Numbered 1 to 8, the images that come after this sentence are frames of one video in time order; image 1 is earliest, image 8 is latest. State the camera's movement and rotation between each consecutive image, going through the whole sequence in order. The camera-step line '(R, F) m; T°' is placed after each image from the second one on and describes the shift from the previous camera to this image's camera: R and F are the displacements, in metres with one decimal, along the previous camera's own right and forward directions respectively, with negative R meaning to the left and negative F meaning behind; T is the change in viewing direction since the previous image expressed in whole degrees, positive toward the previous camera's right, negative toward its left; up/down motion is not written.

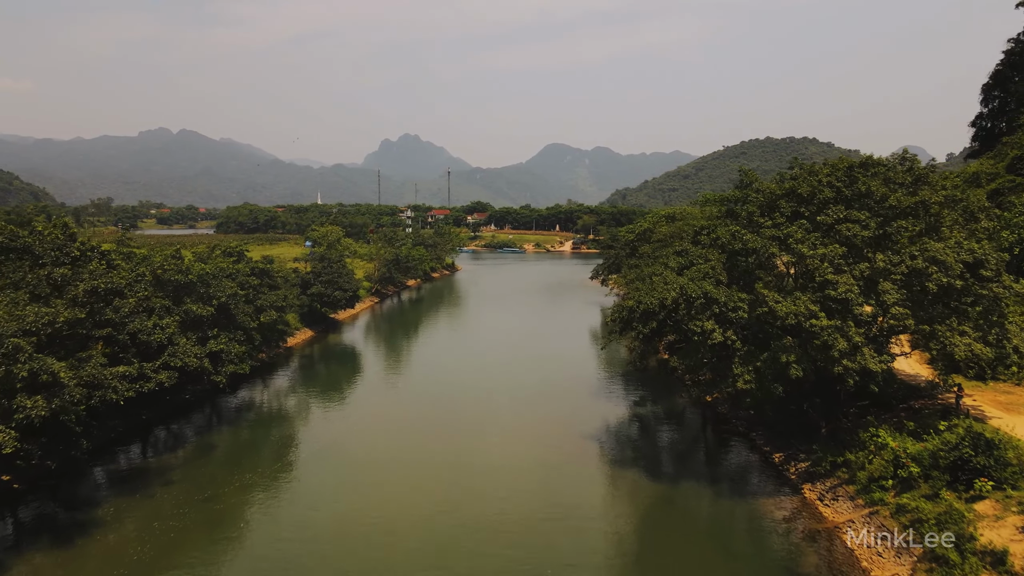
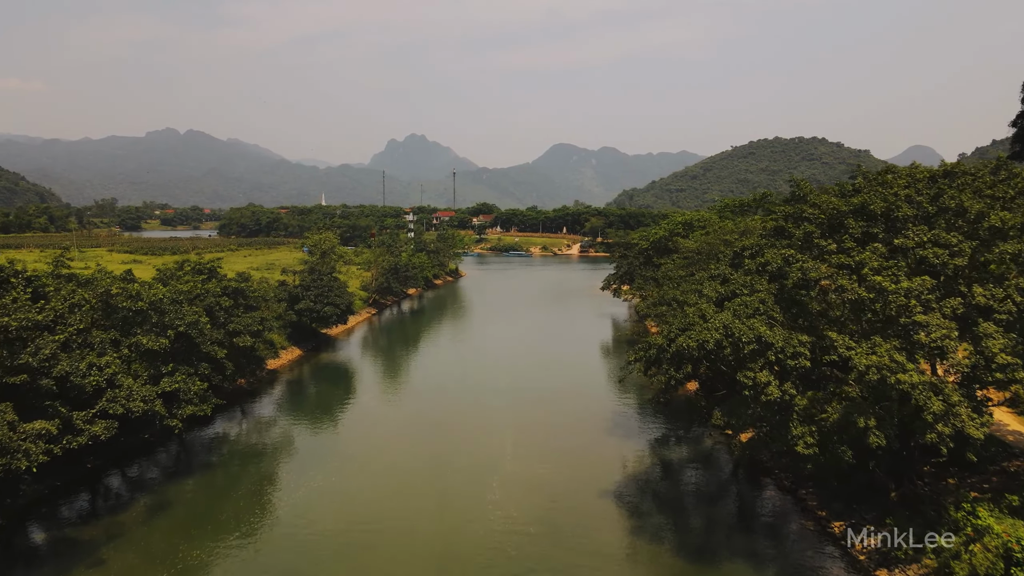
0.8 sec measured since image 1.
(0.0, +3.1) m; -1°
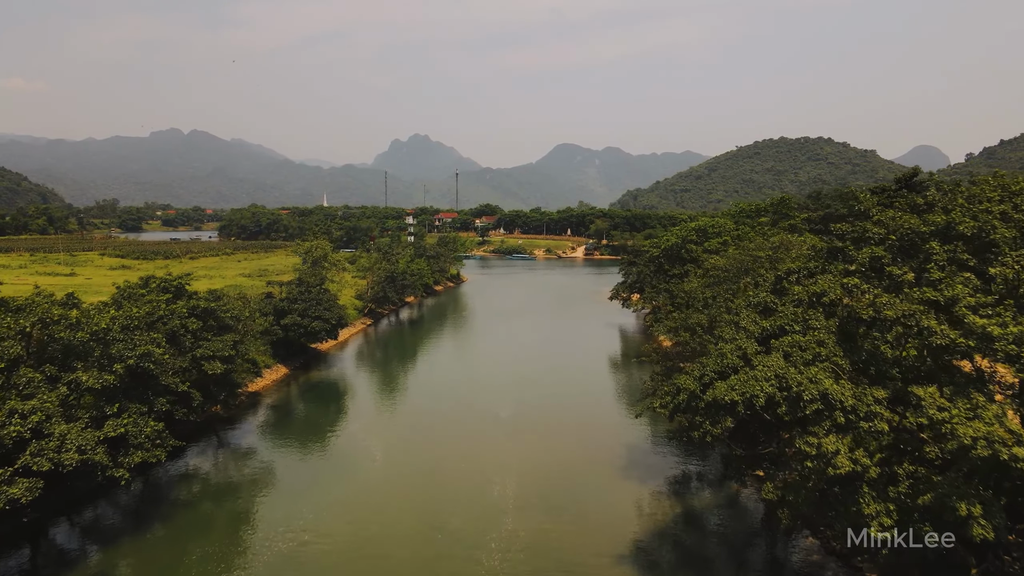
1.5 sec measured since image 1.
(0.0, +2.6) m; 0°
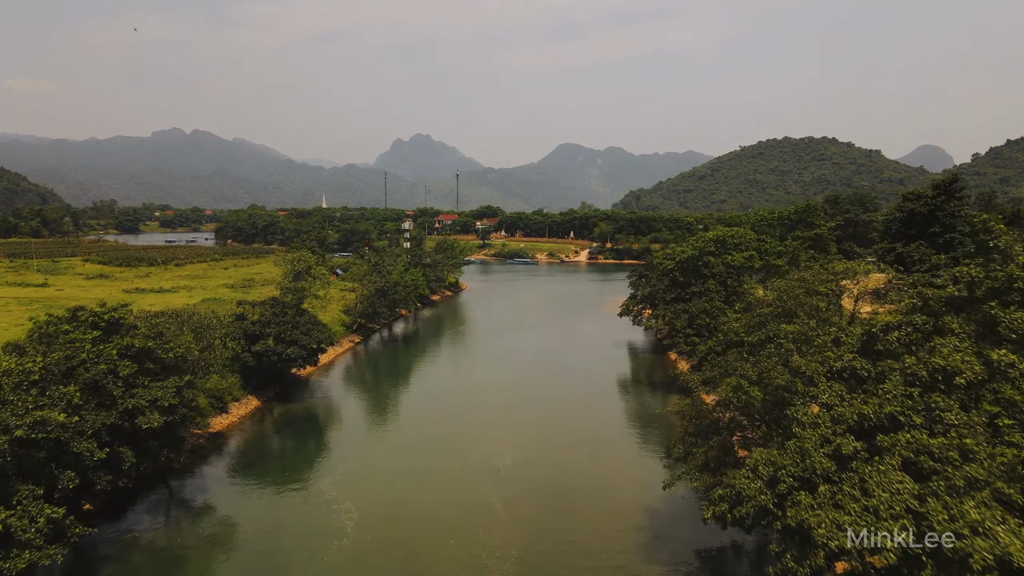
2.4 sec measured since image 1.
(+0.1, +3.6) m; 0°
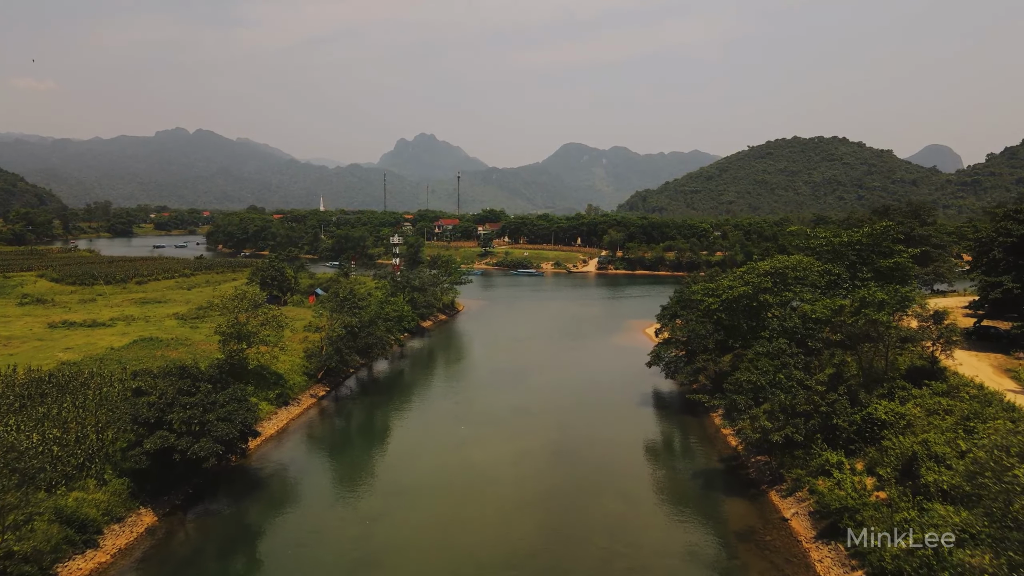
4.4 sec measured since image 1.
(+0.1, +8.3) m; 0°
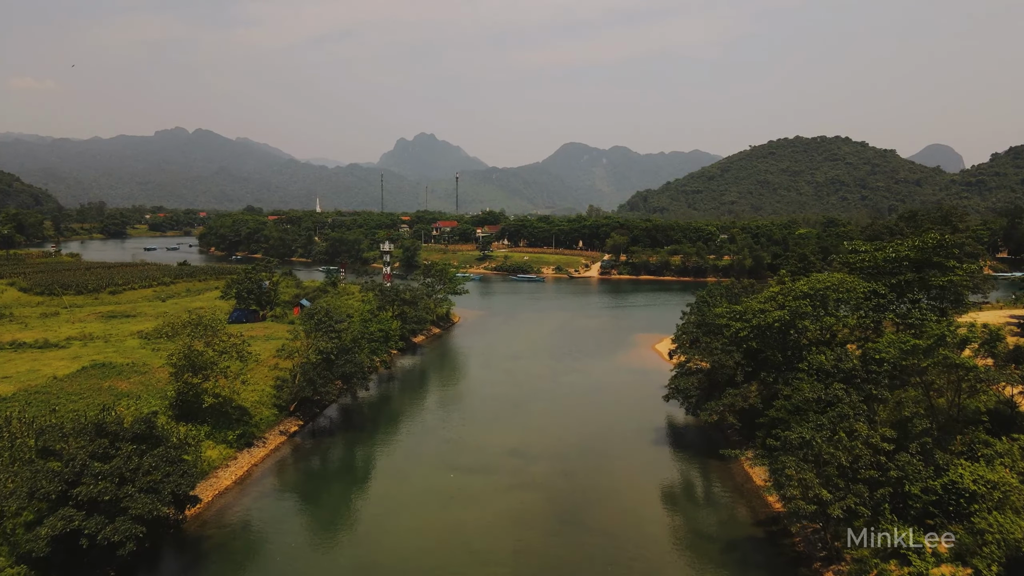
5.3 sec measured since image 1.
(+0.1, +4.1) m; 0°
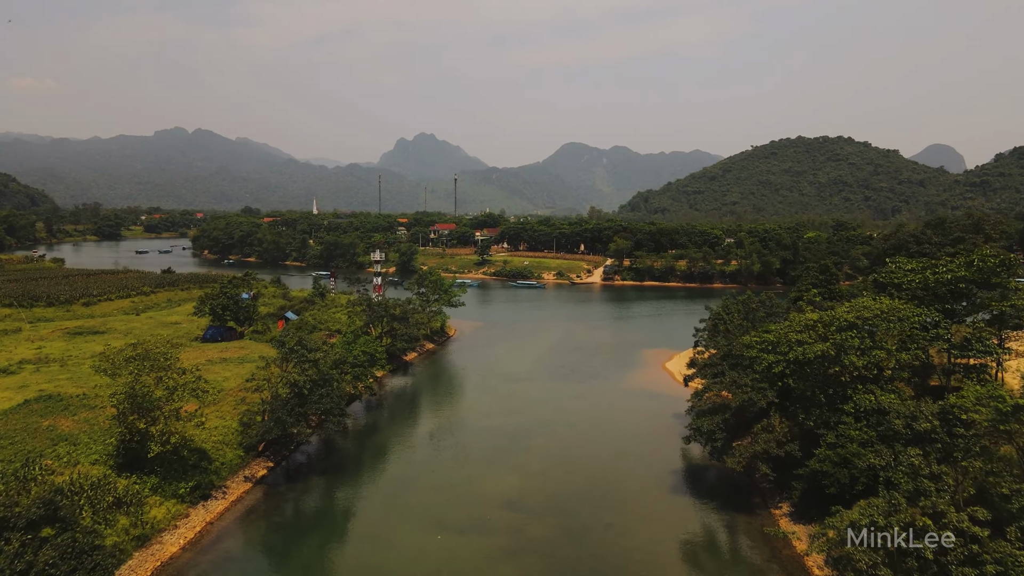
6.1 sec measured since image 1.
(+0.1, +3.6) m; 0°
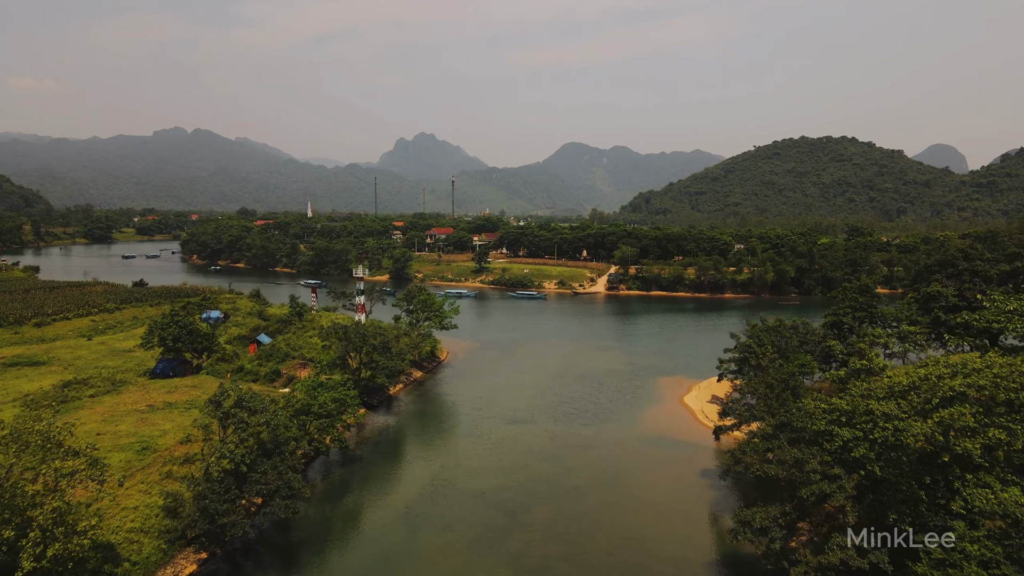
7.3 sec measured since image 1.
(+0.2, +5.6) m; 0°
